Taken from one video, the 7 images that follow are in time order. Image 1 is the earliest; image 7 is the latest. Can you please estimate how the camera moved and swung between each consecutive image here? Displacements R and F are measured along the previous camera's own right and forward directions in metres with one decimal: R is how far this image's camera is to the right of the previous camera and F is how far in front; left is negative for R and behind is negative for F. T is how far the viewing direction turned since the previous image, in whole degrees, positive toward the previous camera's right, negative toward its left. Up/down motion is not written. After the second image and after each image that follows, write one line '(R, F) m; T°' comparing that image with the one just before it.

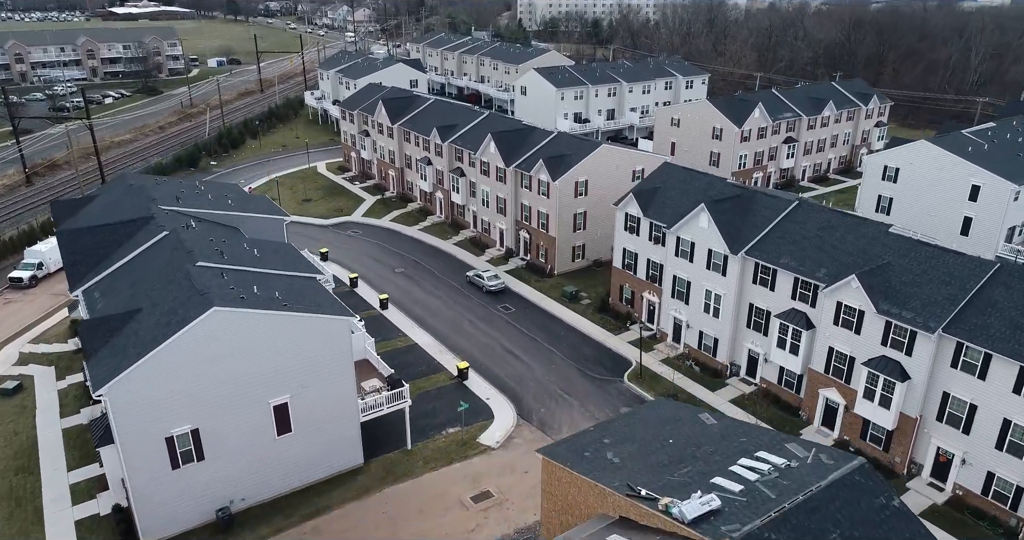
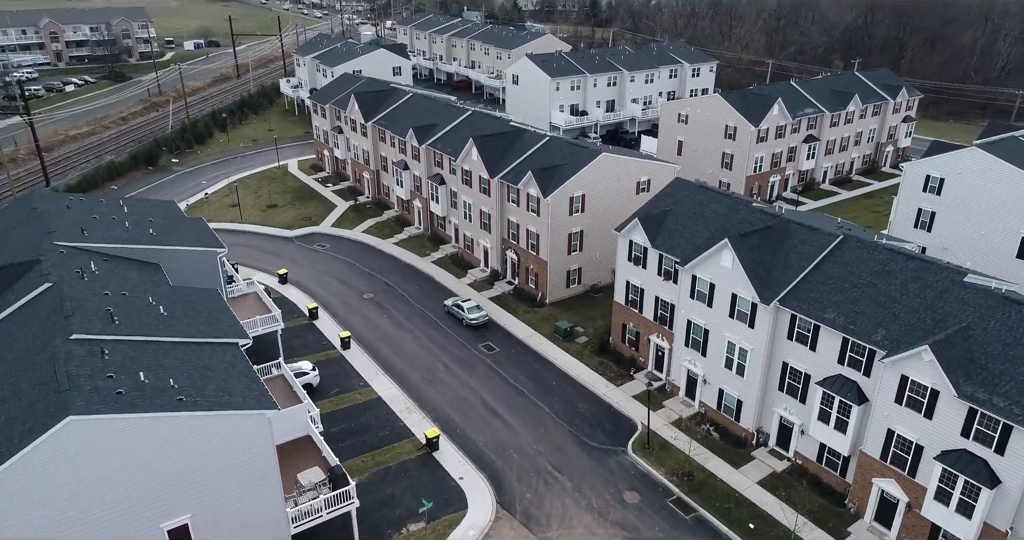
(+0.7, +6.6) m; 0°
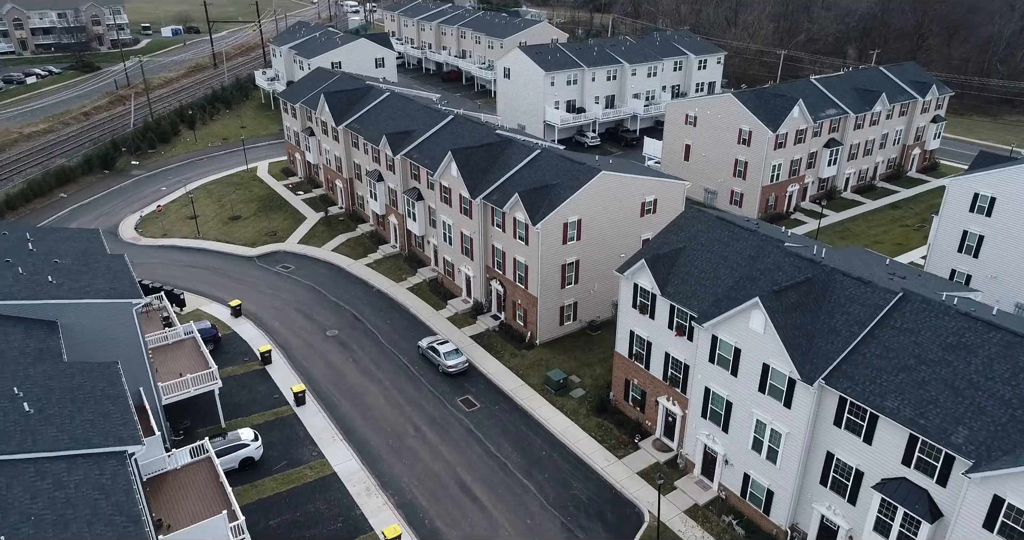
(+0.7, +5.7) m; 0°
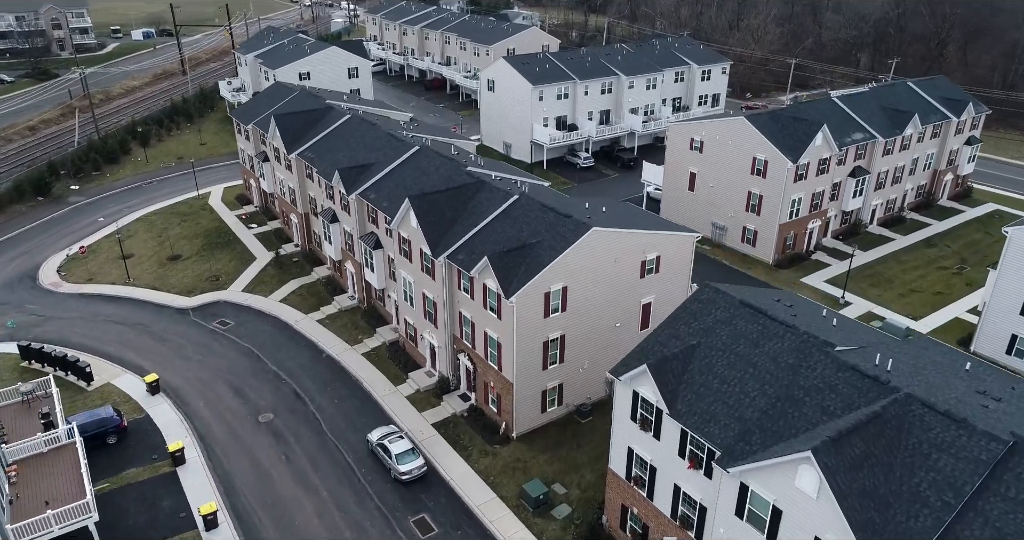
(+1.1, +6.7) m; 0°
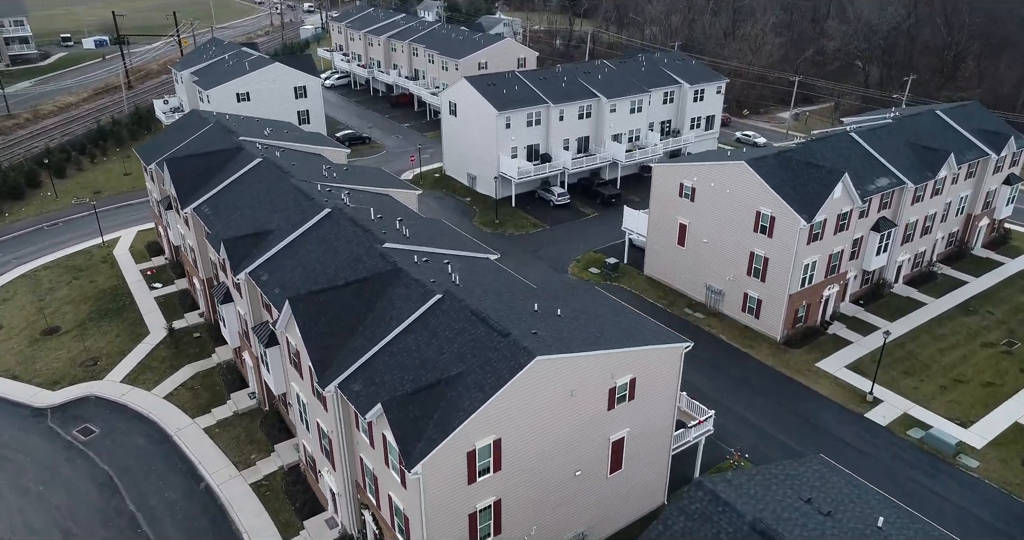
(+2.3, +8.3) m; 0°
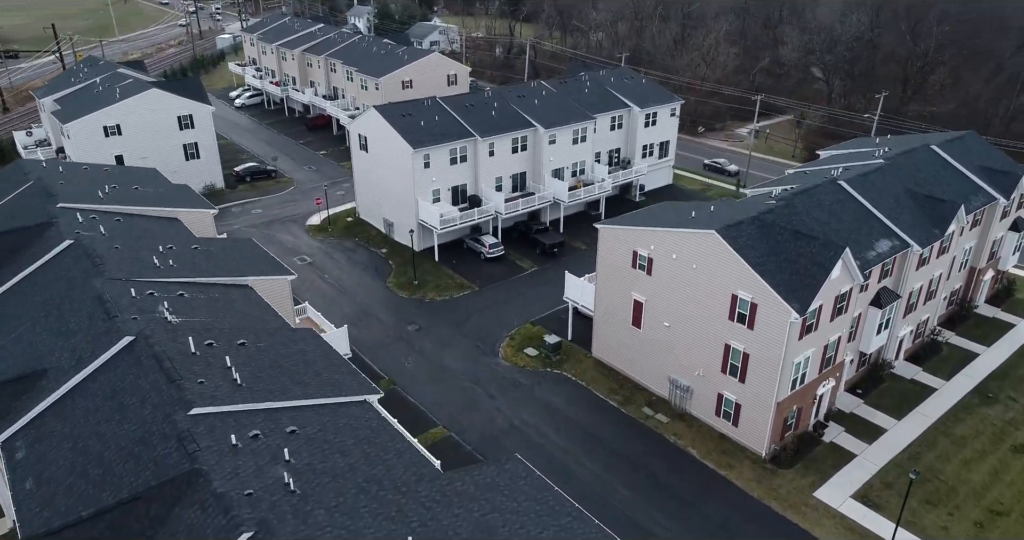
(+2.0, +8.5) m; +4°
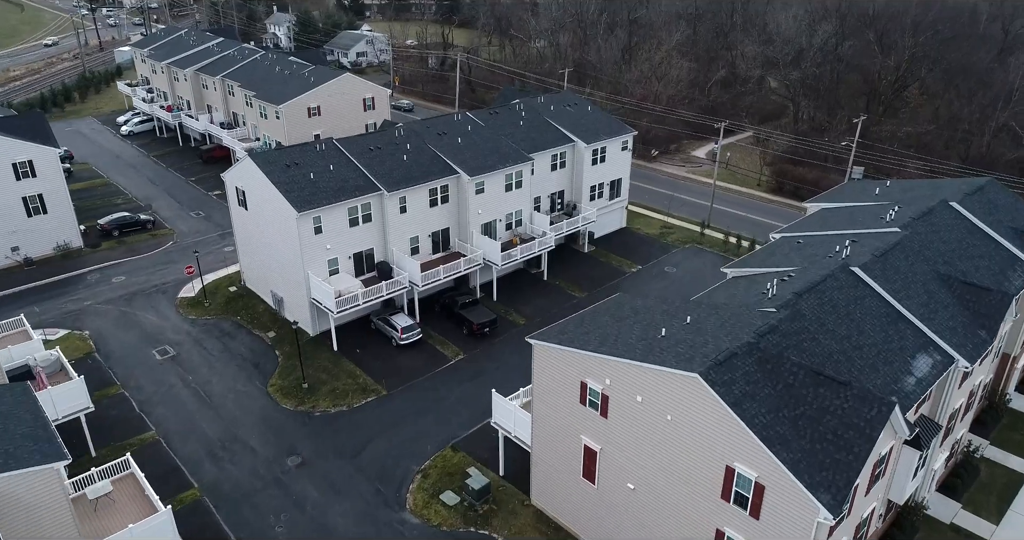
(+1.8, +9.0) m; +4°
